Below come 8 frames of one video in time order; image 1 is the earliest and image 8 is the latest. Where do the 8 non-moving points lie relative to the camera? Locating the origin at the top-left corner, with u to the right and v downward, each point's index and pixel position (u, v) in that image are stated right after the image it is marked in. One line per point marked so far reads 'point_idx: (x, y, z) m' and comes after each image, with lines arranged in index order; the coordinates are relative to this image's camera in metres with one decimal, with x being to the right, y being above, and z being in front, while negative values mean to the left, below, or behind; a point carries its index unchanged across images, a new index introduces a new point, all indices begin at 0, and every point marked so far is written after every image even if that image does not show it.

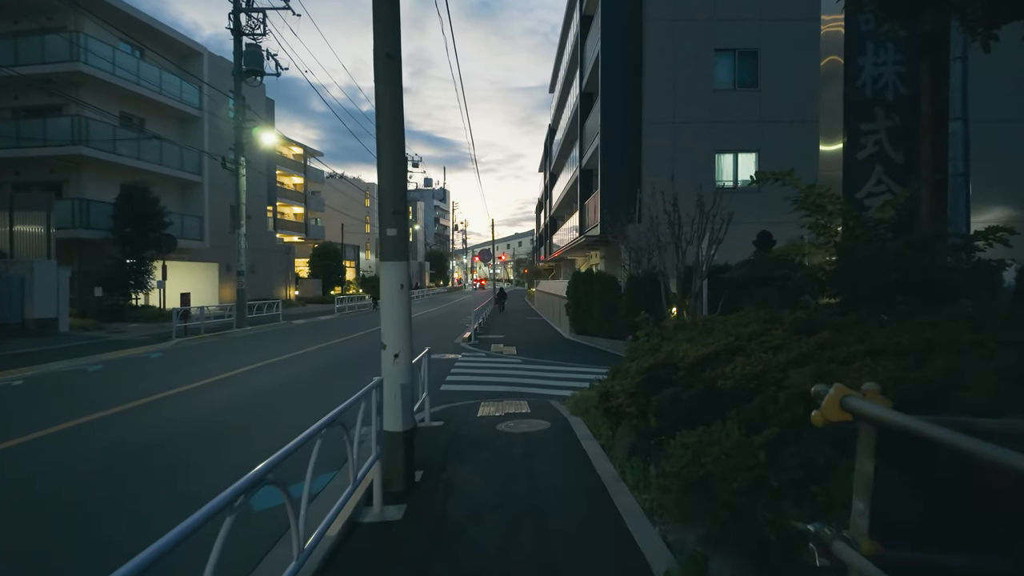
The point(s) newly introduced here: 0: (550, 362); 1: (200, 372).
0: (+1.0, -2.1, +16.9) m
1: (-9.3, -2.4, +17.4) m
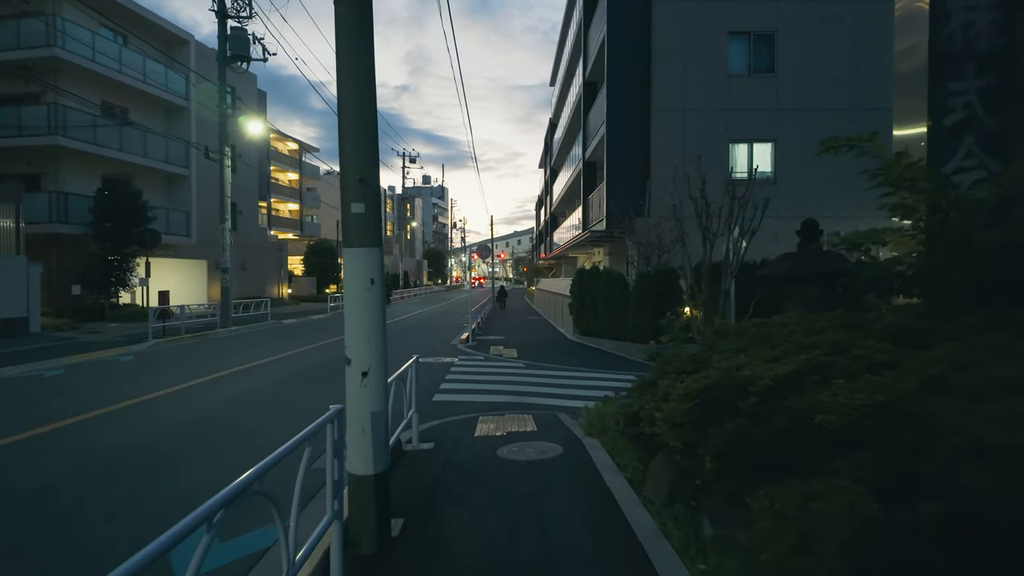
0: (+1.1, -2.1, +15.6) m
1: (-9.2, -2.4, +16.1) m
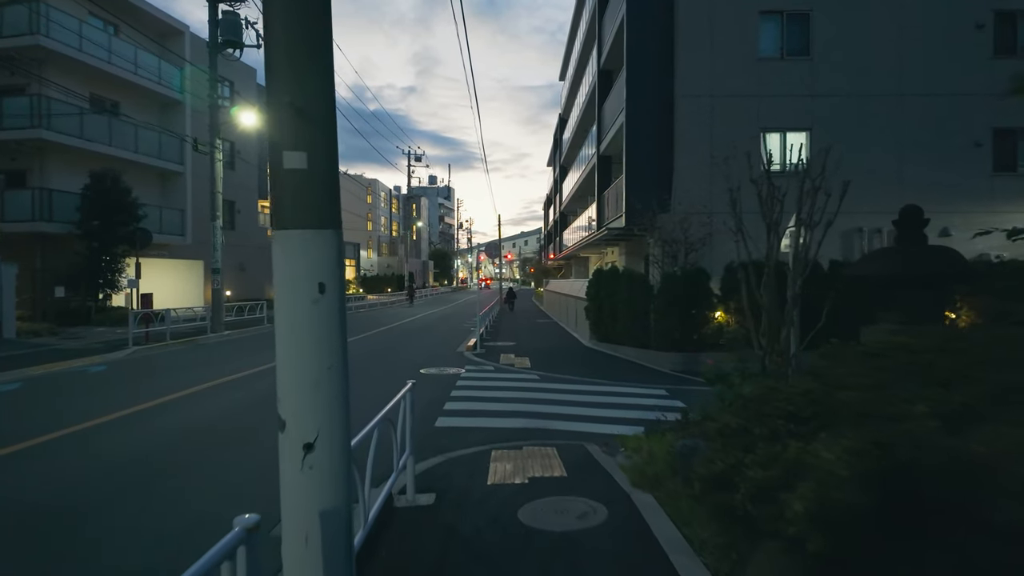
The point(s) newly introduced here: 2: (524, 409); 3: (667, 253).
0: (+1.4, -2.1, +14.0) m
1: (-8.9, -2.4, +14.6) m
2: (+0.2, -2.1, +10.2) m
3: (+4.4, +1.0, +16.6) m
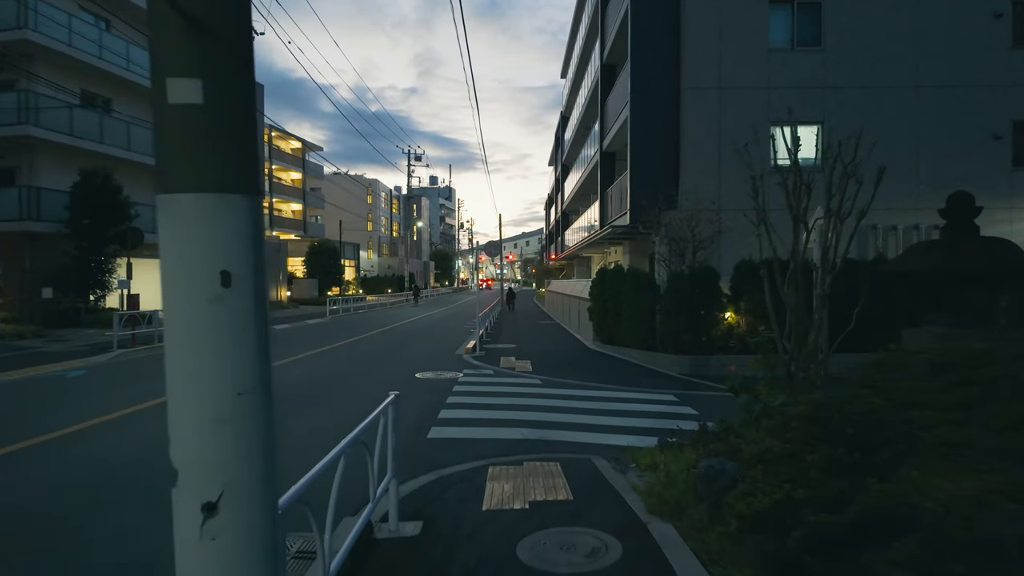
0: (+1.4, -2.1, +13.3) m
1: (-8.9, -2.4, +14.0) m
2: (+0.2, -2.1, +9.6) m
3: (+4.4, +1.0, +16.0) m
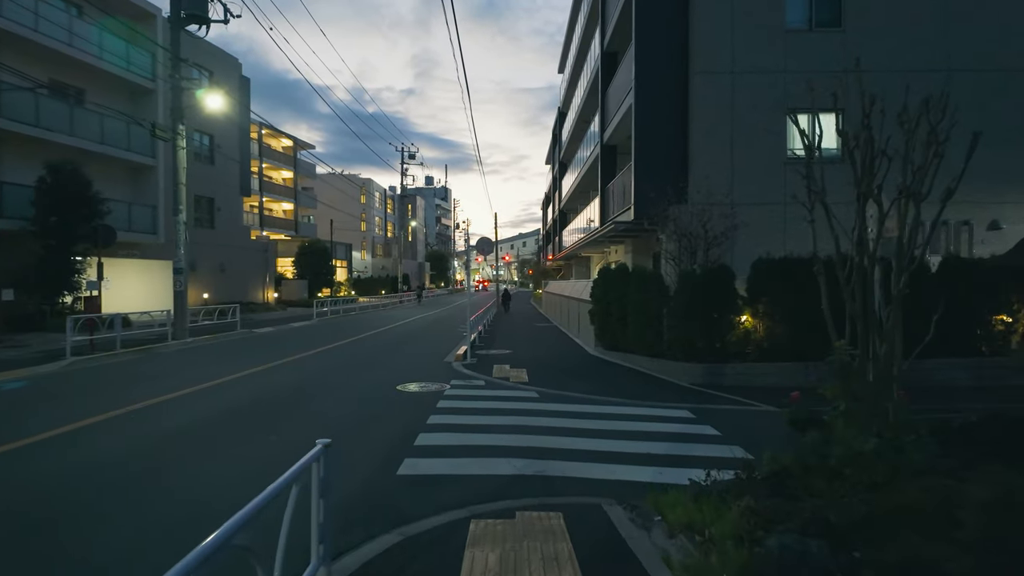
0: (+1.3, -2.1, +11.9) m
1: (-9.0, -2.5, +12.5) m
2: (+0.1, -2.1, +8.1) m
3: (+4.3, +1.0, +14.6) m
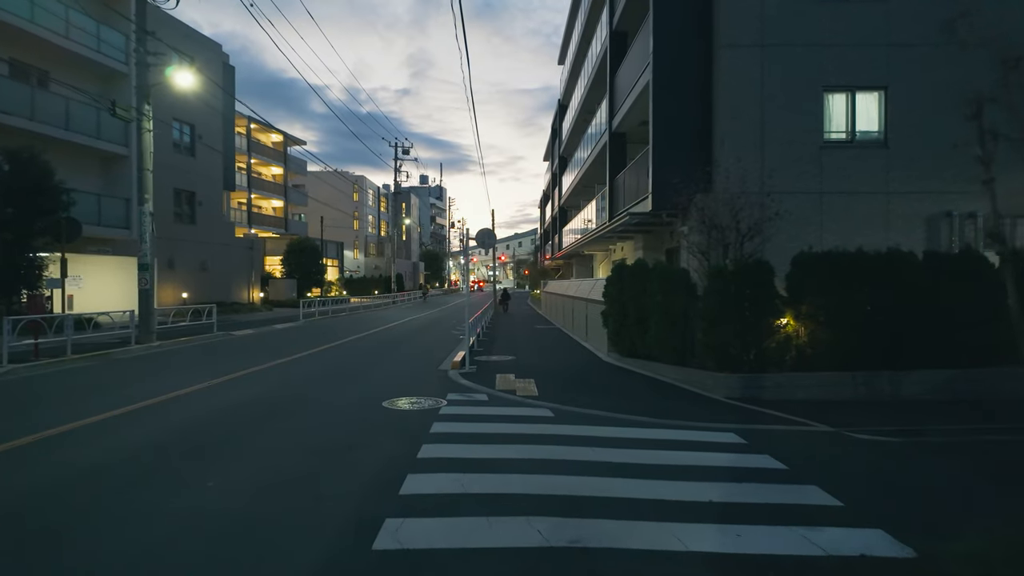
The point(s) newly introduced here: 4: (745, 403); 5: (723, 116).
0: (+1.4, -2.1, +10.2) m
1: (-8.9, -2.4, +10.7) m
2: (+0.3, -2.1, +6.3) m
3: (+4.4, +1.0, +12.8) m
4: (+4.4, -2.2, +11.1) m
5: (+5.2, +4.3, +14.6) m
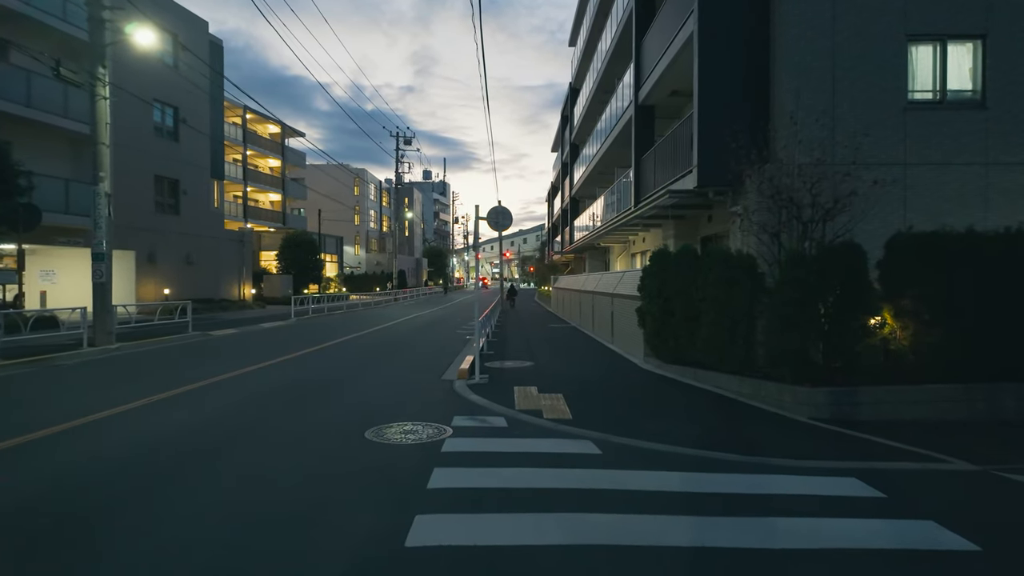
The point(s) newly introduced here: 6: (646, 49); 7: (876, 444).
0: (+1.7, -1.9, +7.7) m
1: (-8.6, -2.3, +8.3) m
2: (+0.6, -1.9, +3.9) m
3: (+4.7, +1.2, +10.3) m
4: (+4.7, -2.0, +8.7) m
5: (+5.6, +4.5, +12.1) m
6: (+4.2, +7.5, +18.5) m
7: (+4.8, -2.0, +7.7) m
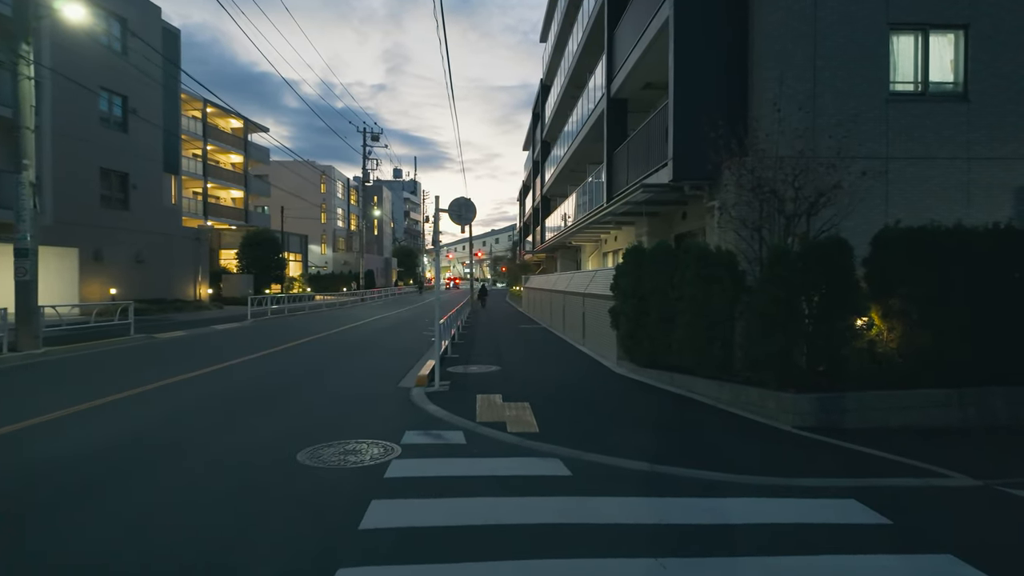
0: (+1.3, -1.9, +6.9) m
1: (-9.1, -2.2, +7.0) m
2: (+0.3, -1.9, +3.1) m
3: (+4.1, +1.2, +9.7) m
4: (+4.2, -2.0, +8.0) m
5: (+4.9, +4.5, +11.5) m
6: (+3.2, +7.5, +17.8) m
7: (+4.3, -2.0, +7.1) m
